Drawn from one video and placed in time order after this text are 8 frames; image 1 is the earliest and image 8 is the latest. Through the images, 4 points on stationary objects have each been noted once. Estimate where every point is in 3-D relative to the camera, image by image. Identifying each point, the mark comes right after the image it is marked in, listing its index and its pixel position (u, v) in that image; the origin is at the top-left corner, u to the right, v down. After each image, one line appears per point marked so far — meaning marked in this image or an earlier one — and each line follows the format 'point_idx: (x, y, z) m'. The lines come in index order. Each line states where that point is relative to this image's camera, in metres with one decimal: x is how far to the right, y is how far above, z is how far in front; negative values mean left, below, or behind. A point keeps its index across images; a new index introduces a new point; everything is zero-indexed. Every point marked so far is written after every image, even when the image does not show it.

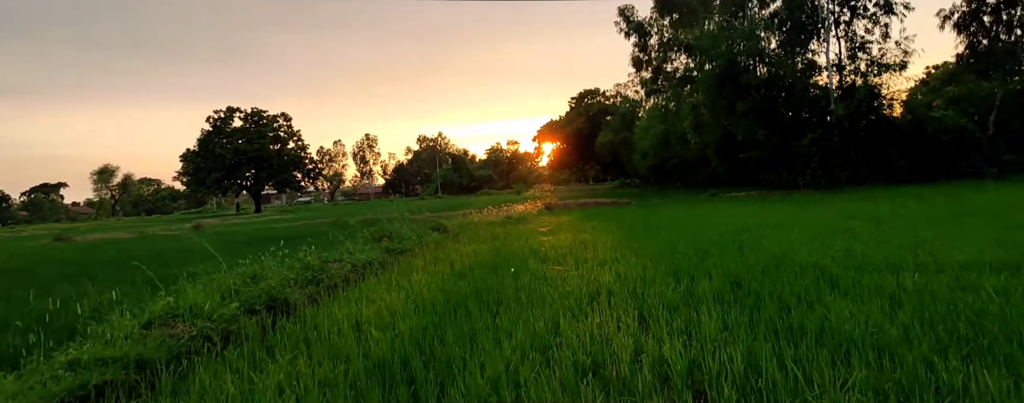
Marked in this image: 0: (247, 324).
0: (-1.9, -0.9, +3.7) m
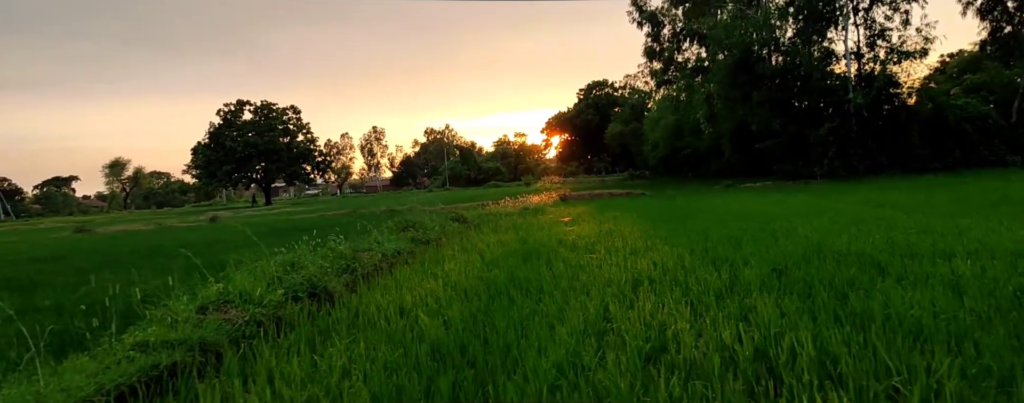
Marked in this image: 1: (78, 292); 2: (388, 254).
0: (-1.6, -0.8, +3.8) m
1: (-3.5, -0.7, +4.1) m
2: (-1.6, -0.7, +6.3) m
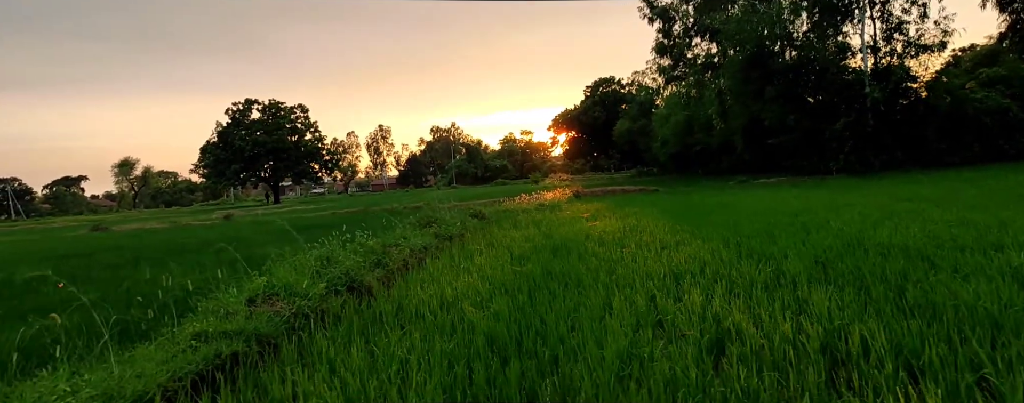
0: (-1.3, -0.8, +3.8) m
1: (-3.2, -0.7, +4.2) m
2: (-1.2, -0.6, +6.4) m
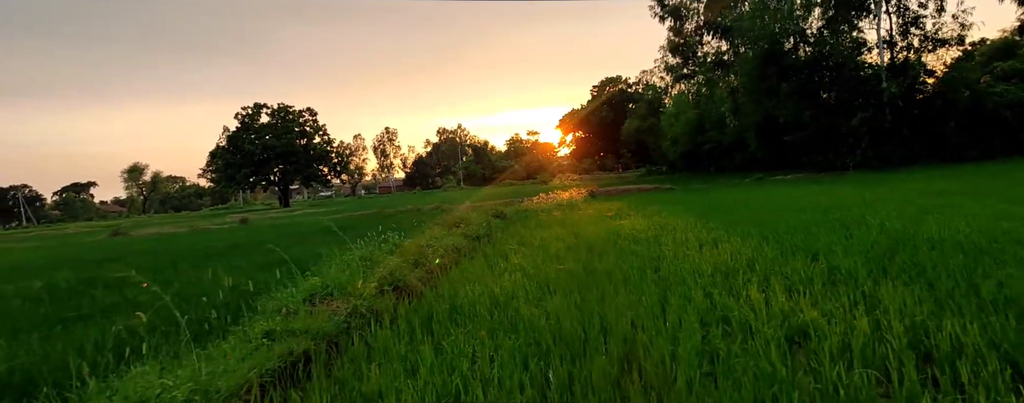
0: (-0.9, -0.8, +3.8) m
1: (-2.8, -0.7, +4.2) m
2: (-0.8, -0.6, +6.4) m
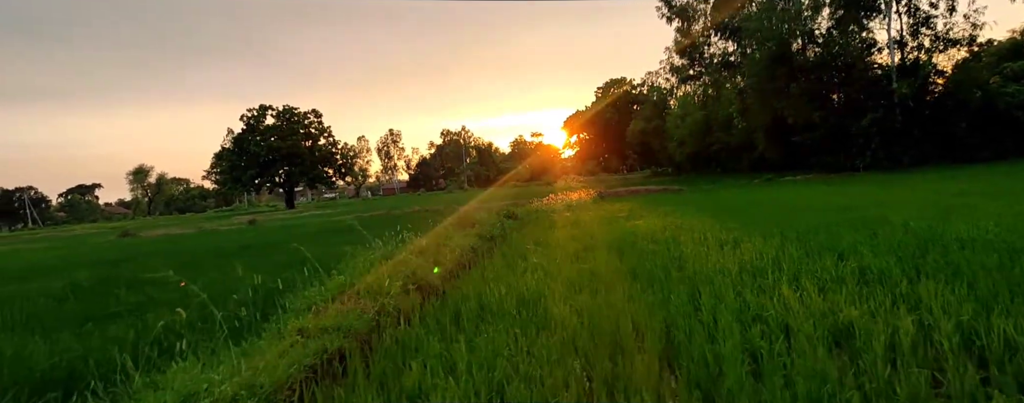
0: (-0.7, -0.7, +3.8) m
1: (-2.6, -0.7, +4.2) m
2: (-0.6, -0.6, +6.4) m
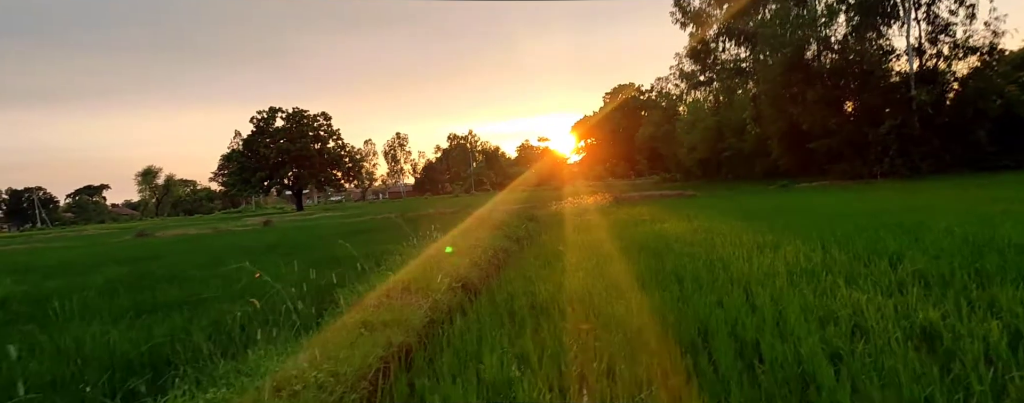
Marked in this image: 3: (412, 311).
0: (-0.4, -0.7, +3.8) m
1: (-2.2, -0.7, +4.2) m
2: (-0.2, -0.6, +6.4) m
3: (-0.6, -0.7, +3.3) m
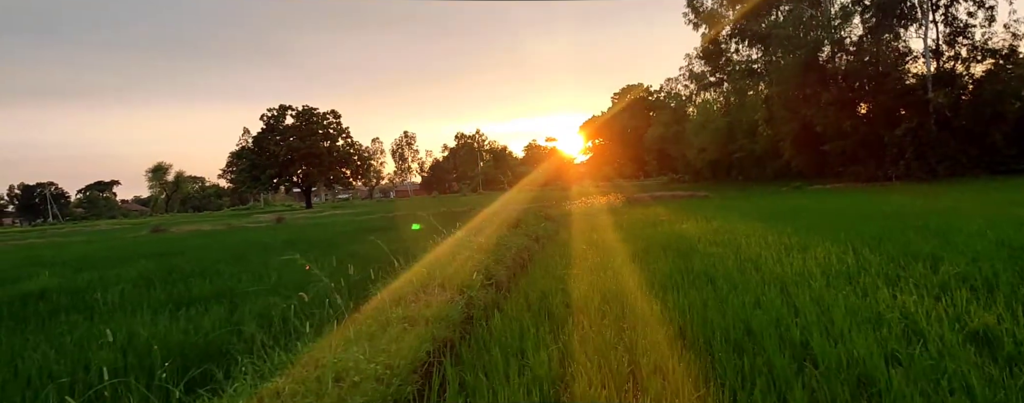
0: (-0.1, -0.7, +3.8) m
1: (-1.9, -0.6, +4.3) m
2: (+0.1, -0.6, +6.4) m
3: (-0.4, -0.7, +3.4) m
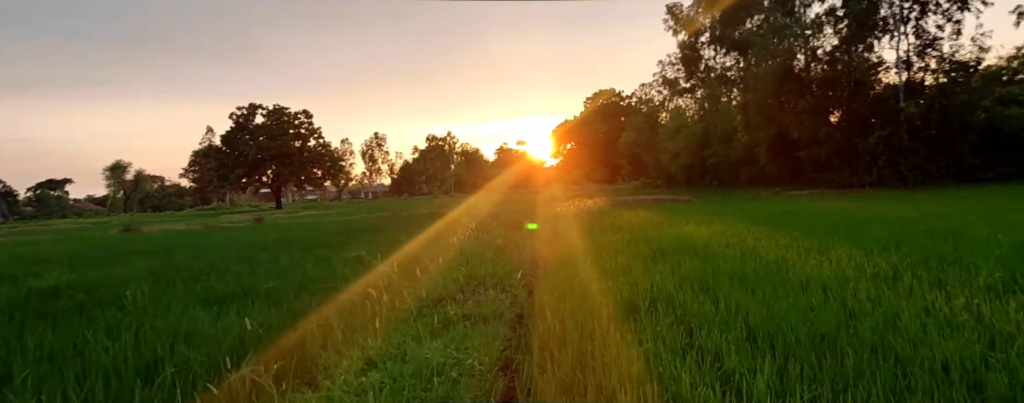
0: (+0.2, -0.7, +3.8) m
1: (-1.6, -0.6, +4.2) m
2: (+0.3, -0.6, +6.4) m
3: (0.0, -0.7, +3.3) m
